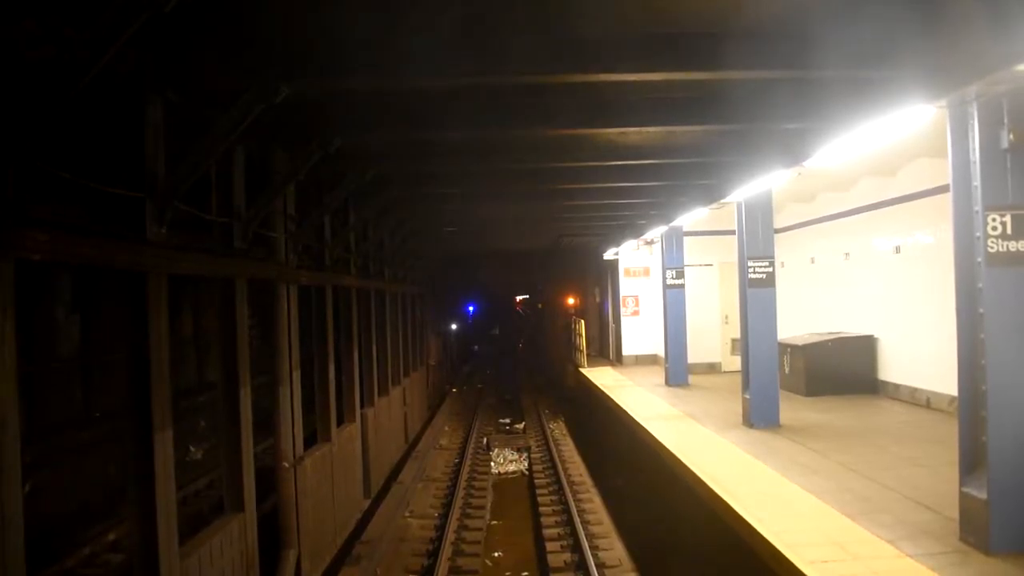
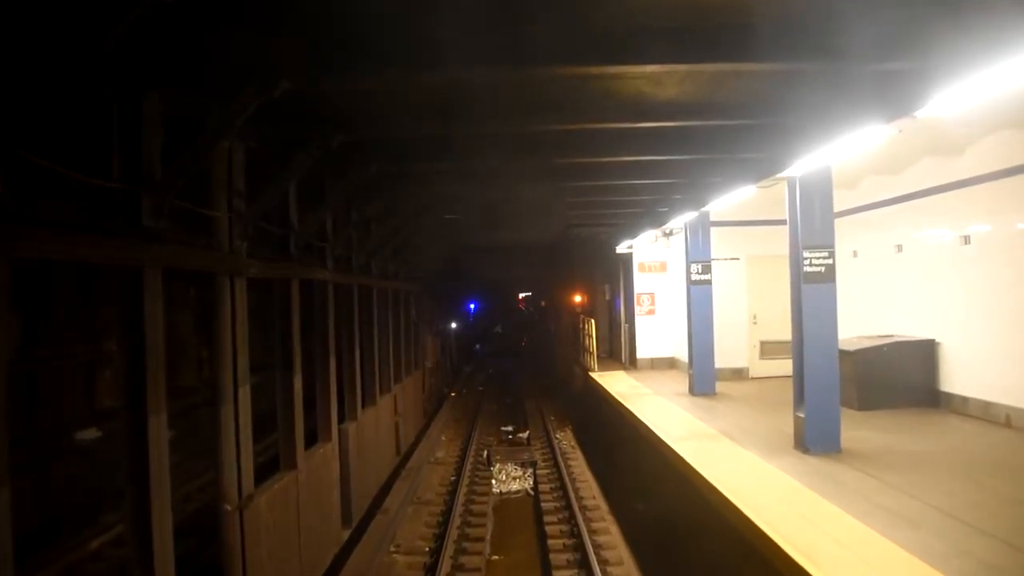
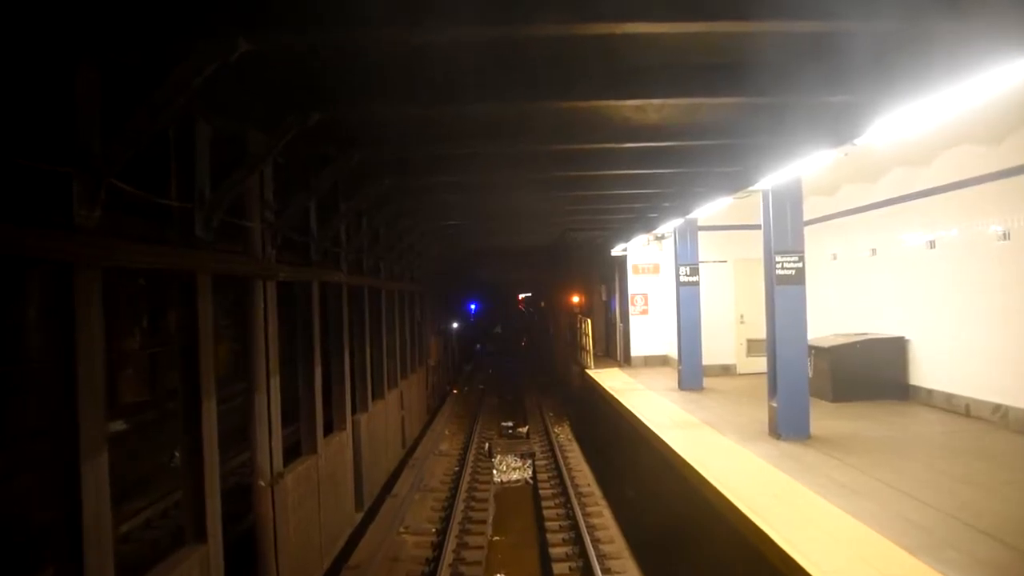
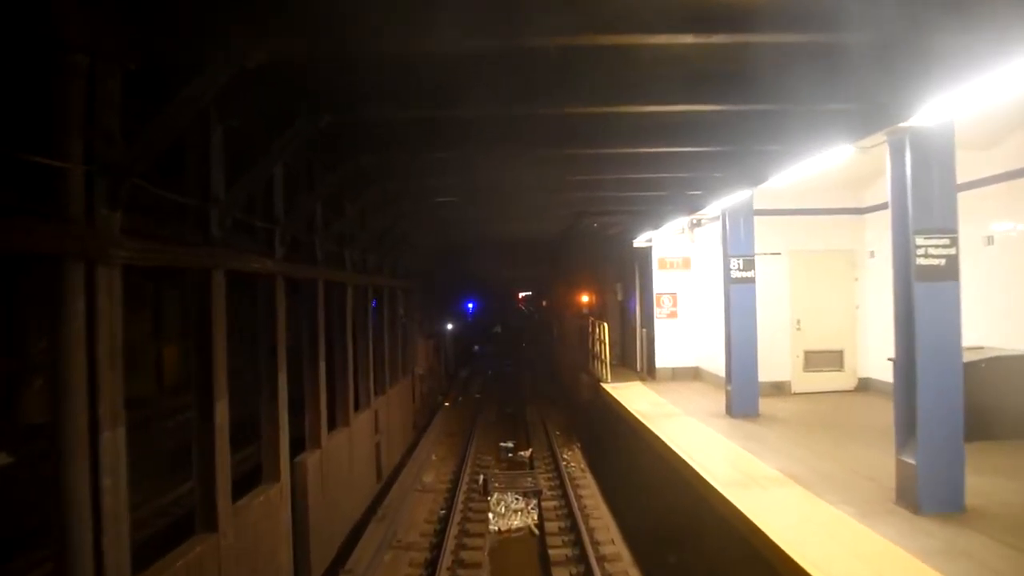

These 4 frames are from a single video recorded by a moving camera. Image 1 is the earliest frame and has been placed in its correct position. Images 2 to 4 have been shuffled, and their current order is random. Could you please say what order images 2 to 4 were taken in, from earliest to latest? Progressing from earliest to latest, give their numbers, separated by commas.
3, 2, 4
